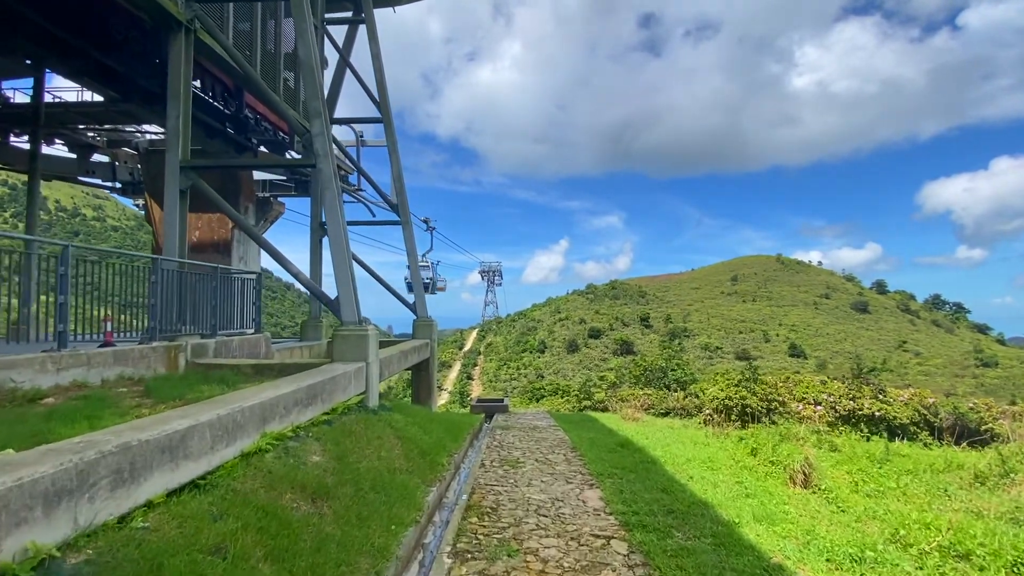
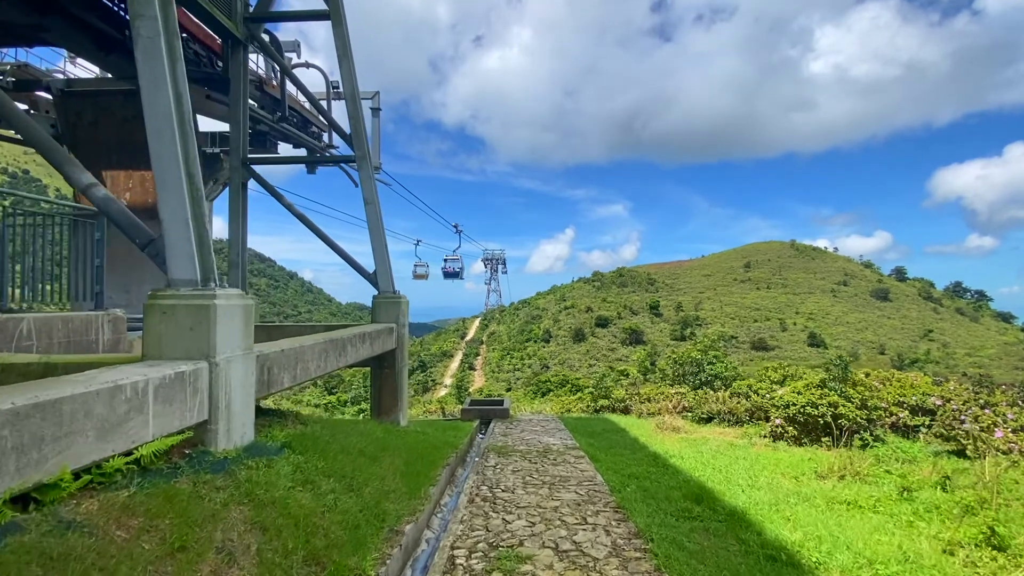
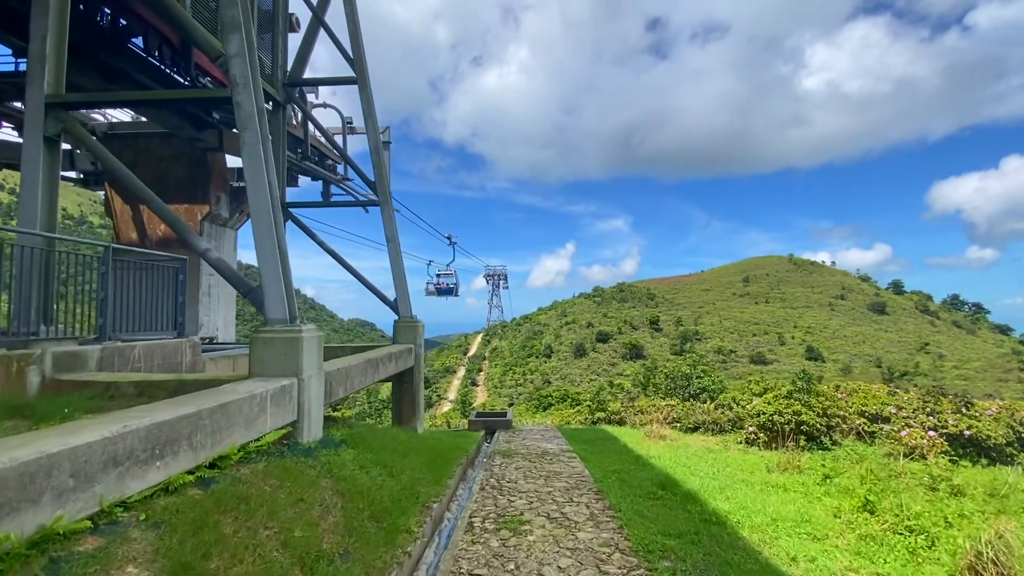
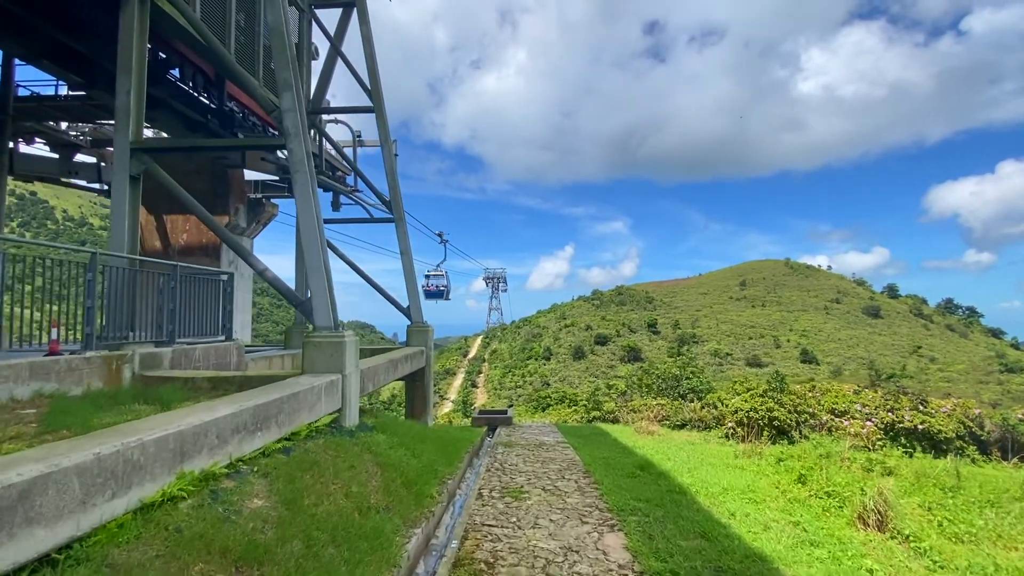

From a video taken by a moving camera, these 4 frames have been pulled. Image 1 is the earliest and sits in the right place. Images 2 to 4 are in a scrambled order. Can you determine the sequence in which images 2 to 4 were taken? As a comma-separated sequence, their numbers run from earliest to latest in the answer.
4, 3, 2
